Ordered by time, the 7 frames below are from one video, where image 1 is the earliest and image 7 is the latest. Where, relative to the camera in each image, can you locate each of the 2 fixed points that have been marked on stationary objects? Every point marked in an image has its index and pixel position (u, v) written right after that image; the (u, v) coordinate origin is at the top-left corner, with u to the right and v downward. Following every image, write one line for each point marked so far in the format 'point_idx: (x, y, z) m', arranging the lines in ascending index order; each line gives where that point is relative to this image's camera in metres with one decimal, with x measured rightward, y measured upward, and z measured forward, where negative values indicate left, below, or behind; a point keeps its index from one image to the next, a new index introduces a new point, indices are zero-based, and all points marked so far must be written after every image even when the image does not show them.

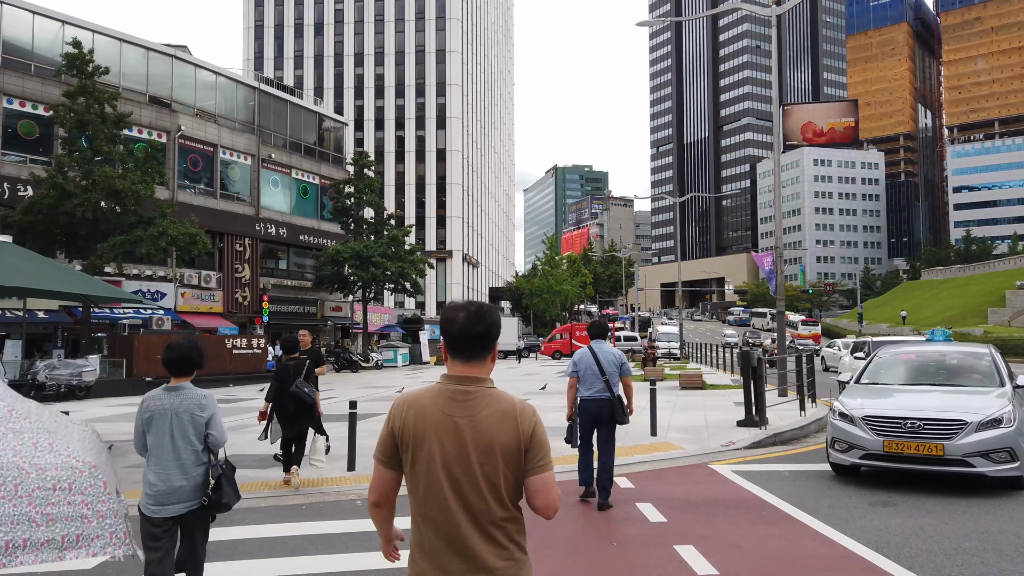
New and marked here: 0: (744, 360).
0: (+3.4, -1.1, +10.5) m
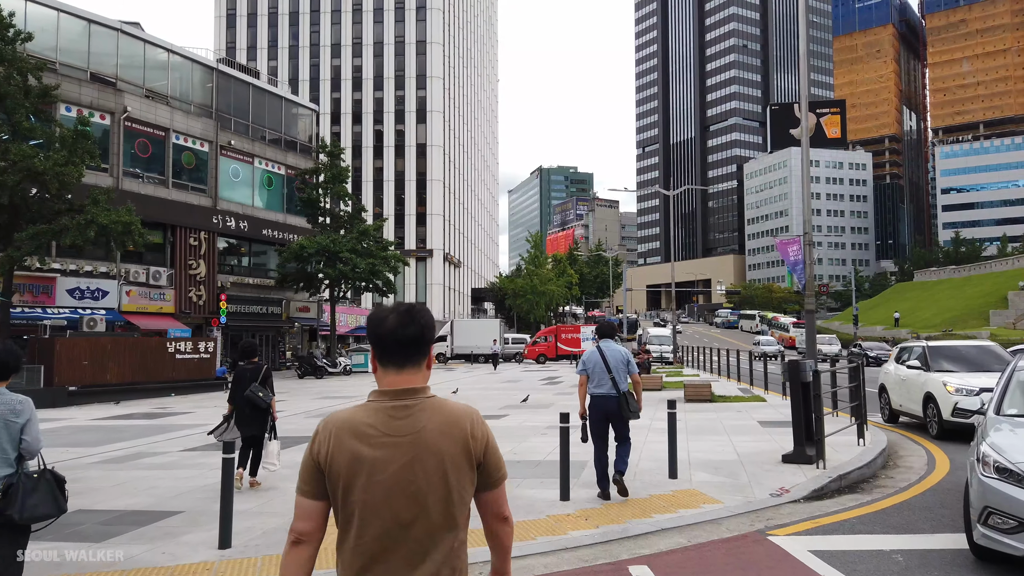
0: (+3.1, -0.9, +7.8) m
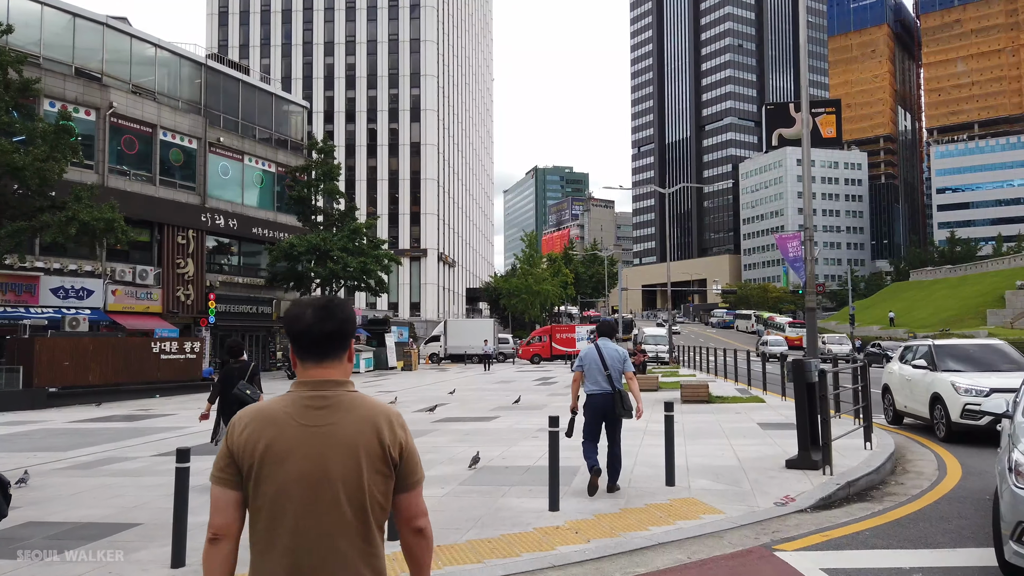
0: (+2.9, -0.9, +7.3) m
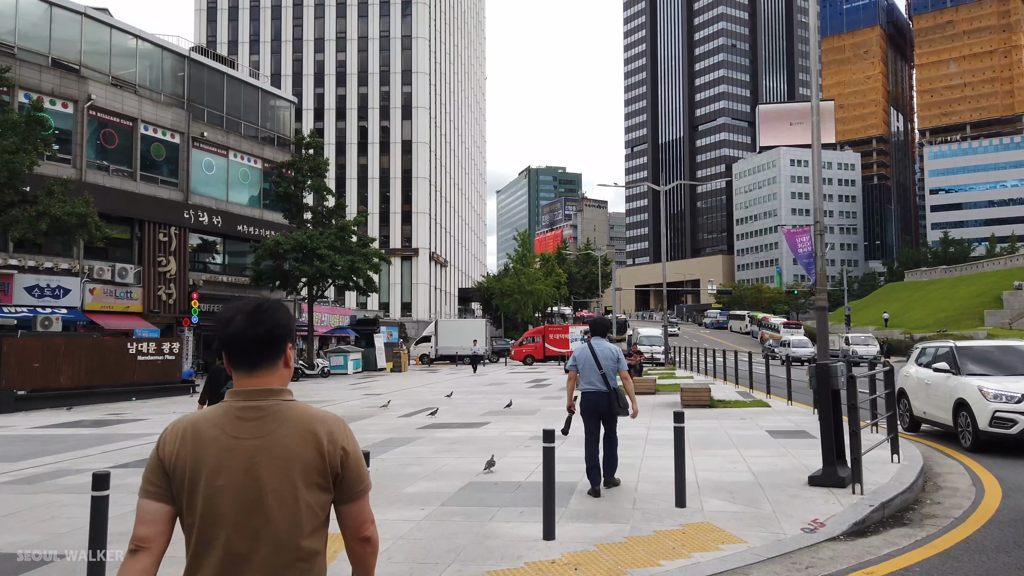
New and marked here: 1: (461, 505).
0: (+2.8, -0.8, +6.5) m
1: (-0.5, -2.0, +6.5) m
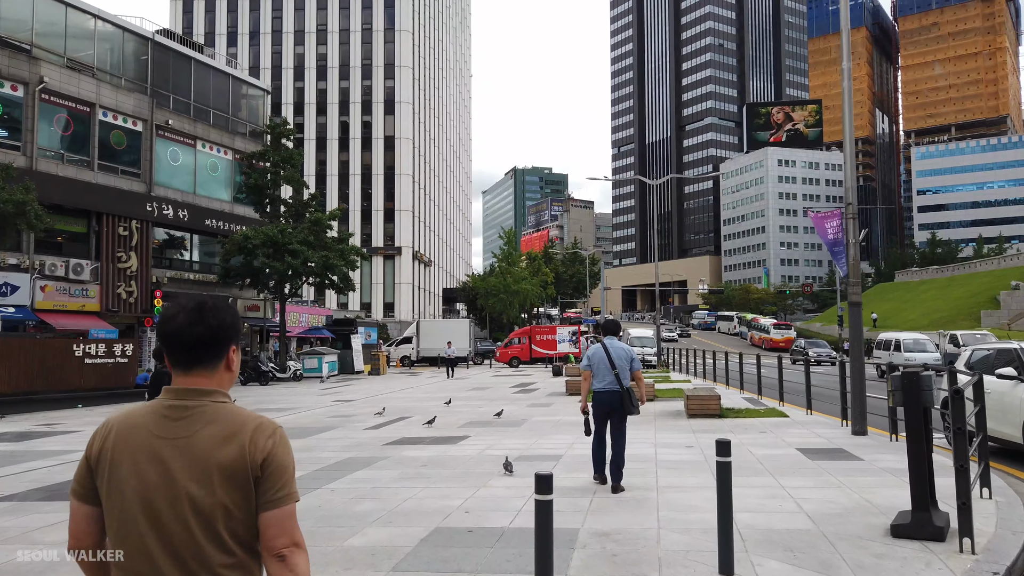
0: (+2.7, -0.7, +4.8) m
1: (-0.6, -1.9, +4.7) m
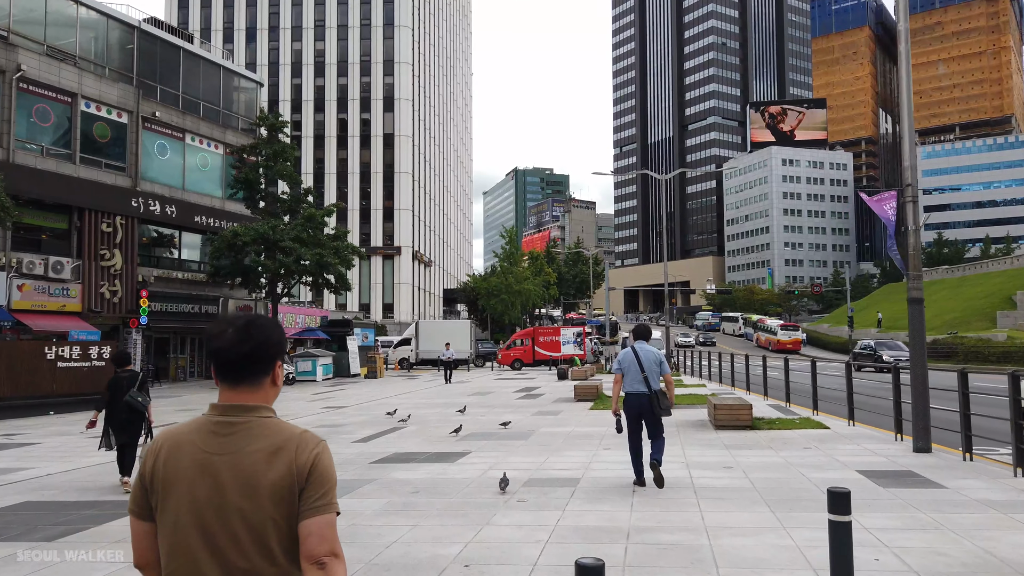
0: (+2.8, -0.6, +3.4) m
1: (-0.5, -1.8, +3.3) m
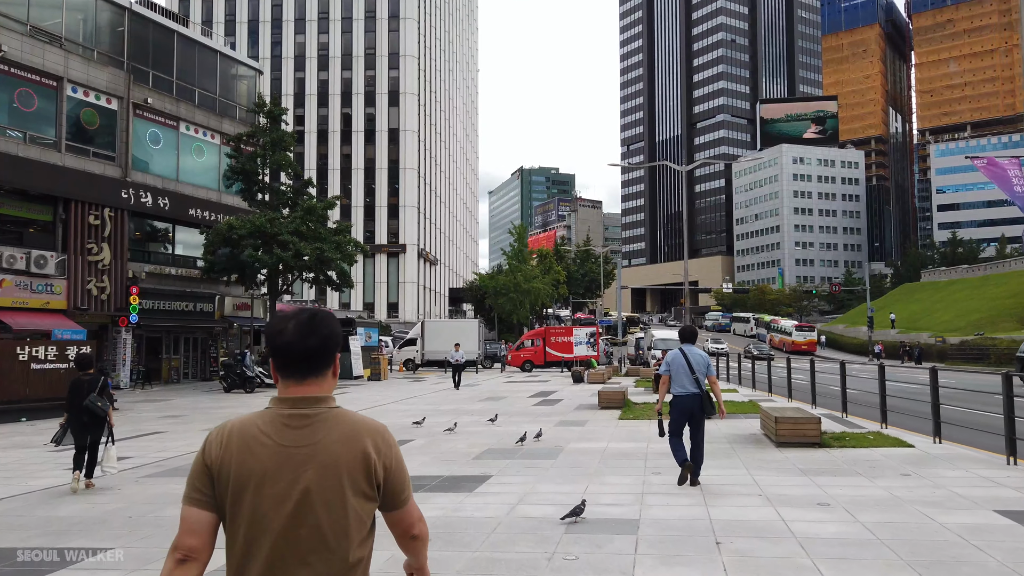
0: (+3.1, -0.5, +1.6) m
1: (-0.2, -1.7, +1.6) m
